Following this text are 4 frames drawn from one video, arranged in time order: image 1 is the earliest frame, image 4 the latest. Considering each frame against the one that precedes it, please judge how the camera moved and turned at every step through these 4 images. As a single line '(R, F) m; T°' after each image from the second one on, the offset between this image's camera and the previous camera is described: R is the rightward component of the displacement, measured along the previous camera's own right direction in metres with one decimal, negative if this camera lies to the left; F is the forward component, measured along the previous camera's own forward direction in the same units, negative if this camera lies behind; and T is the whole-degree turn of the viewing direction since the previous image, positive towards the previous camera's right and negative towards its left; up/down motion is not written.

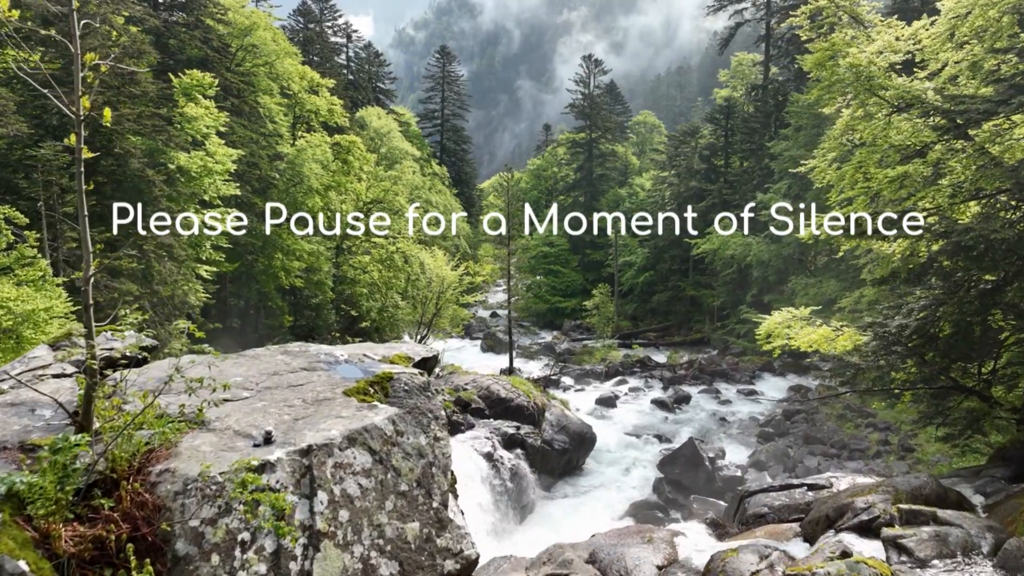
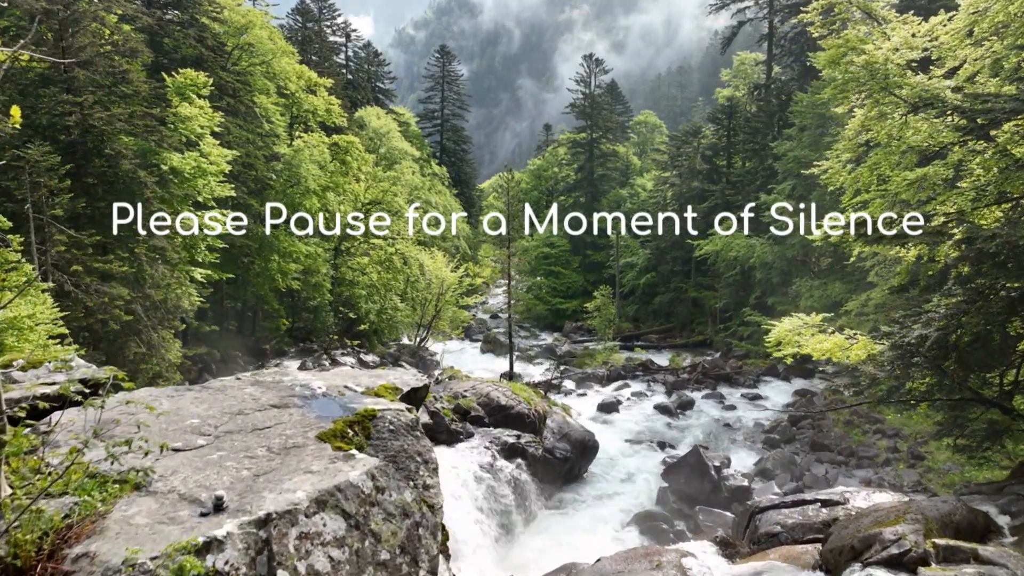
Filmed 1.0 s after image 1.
(0.0, +0.3) m; 0°
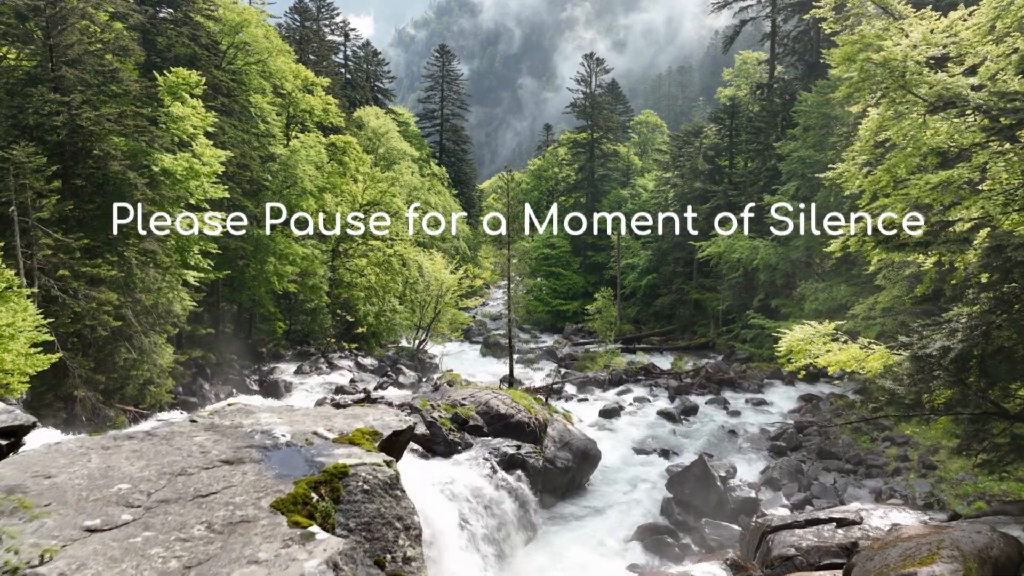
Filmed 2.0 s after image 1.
(0.0, +0.4) m; 0°
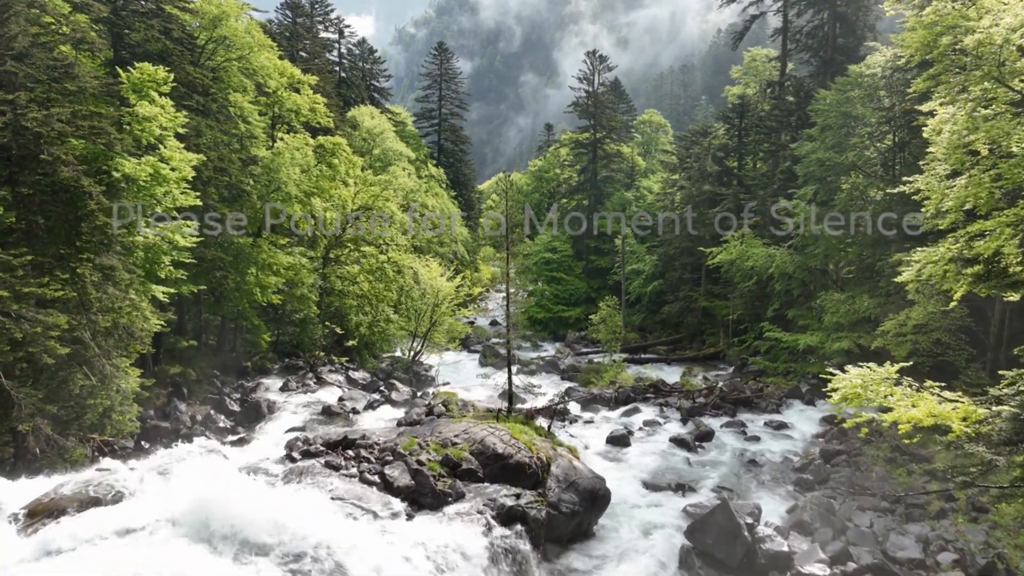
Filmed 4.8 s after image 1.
(0.0, +1.4) m; 0°
